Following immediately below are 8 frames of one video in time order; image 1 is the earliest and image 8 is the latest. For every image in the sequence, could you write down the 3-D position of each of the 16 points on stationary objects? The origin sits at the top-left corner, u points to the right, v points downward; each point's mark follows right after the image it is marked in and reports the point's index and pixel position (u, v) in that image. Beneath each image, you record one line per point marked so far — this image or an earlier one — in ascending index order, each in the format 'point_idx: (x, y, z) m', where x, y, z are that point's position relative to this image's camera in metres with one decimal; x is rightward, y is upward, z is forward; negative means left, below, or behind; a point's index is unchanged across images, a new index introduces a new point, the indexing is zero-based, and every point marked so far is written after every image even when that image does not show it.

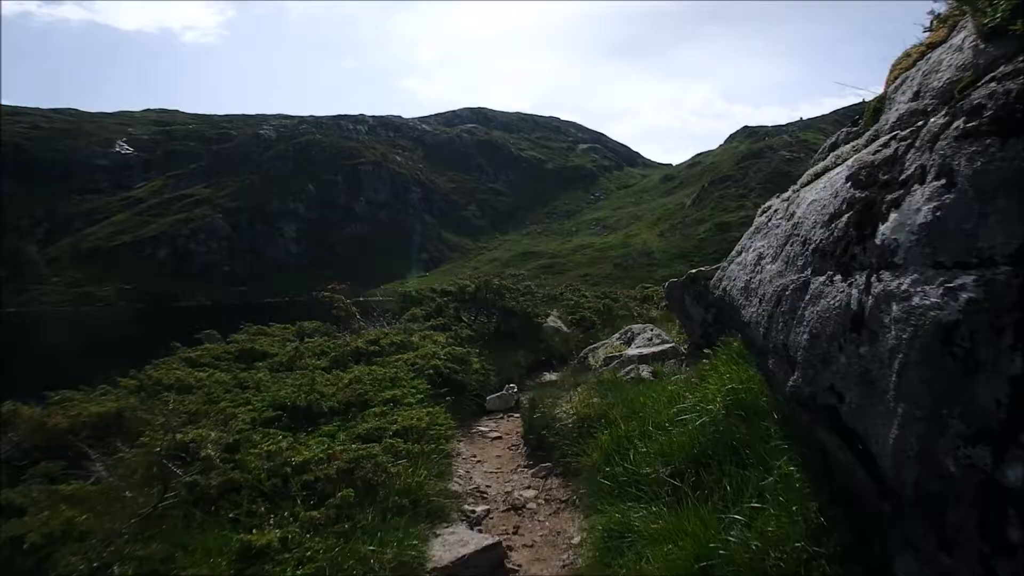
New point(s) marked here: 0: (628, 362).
0: (+2.3, -1.5, +15.6) m
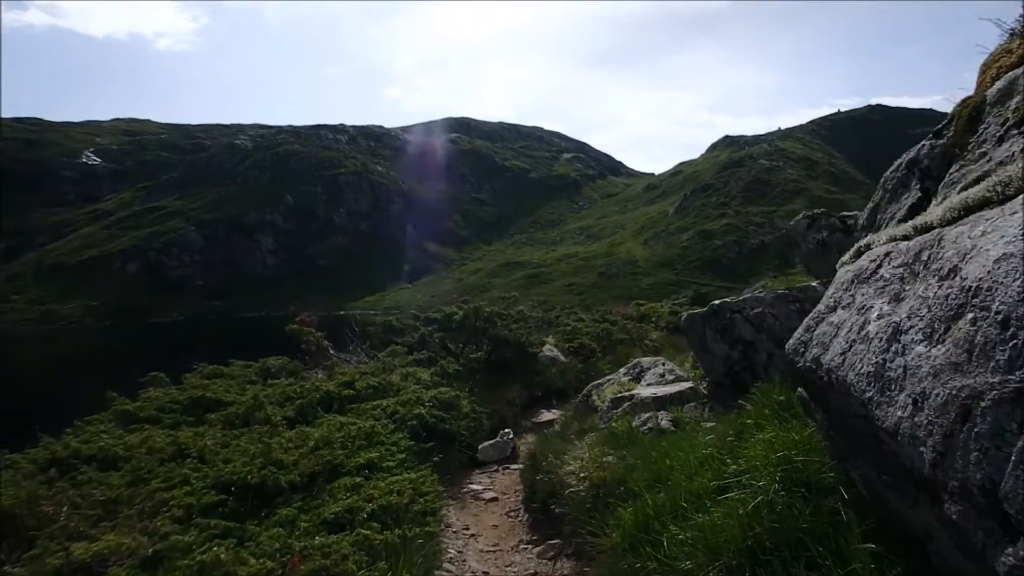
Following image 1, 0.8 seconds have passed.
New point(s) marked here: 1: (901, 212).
0: (+2.2, -2.0, +13.7) m
1: (+3.5, +0.7, +7.1) m
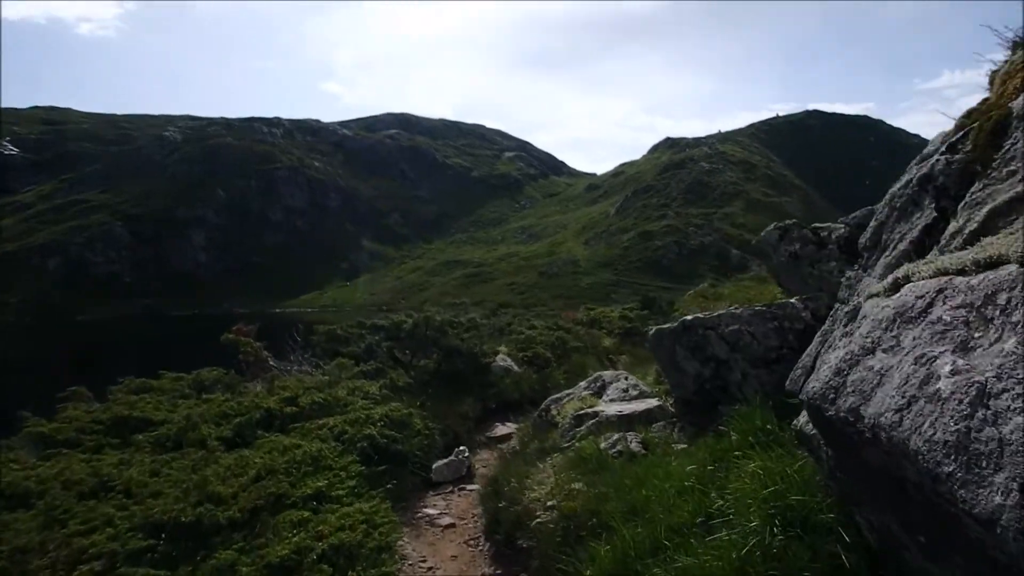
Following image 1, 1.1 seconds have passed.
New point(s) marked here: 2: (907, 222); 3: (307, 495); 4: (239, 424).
0: (+1.5, -2.3, +13.0) m
1: (+3.3, +0.5, +6.6) m
2: (+3.4, +0.6, +6.8) m
3: (-3.1, -3.2, +12.1) m
4: (-5.2, -2.6, +15.3) m
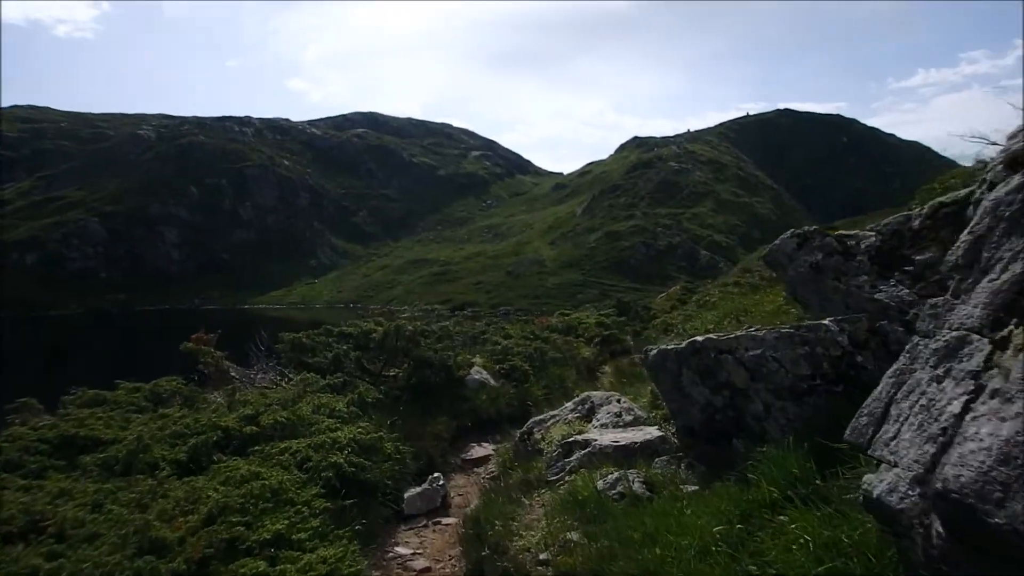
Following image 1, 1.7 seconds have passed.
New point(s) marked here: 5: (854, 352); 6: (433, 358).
0: (+1.3, -2.5, +11.4) m
1: (+3.4, +0.2, +5.1) m
2: (+3.4, +0.4, +5.4) m
3: (-3.3, -3.3, +10.4) m
4: (-5.6, -2.8, +13.5) m
5: (+4.1, -0.8, +9.4) m
6: (-1.9, -1.7, +18.4) m
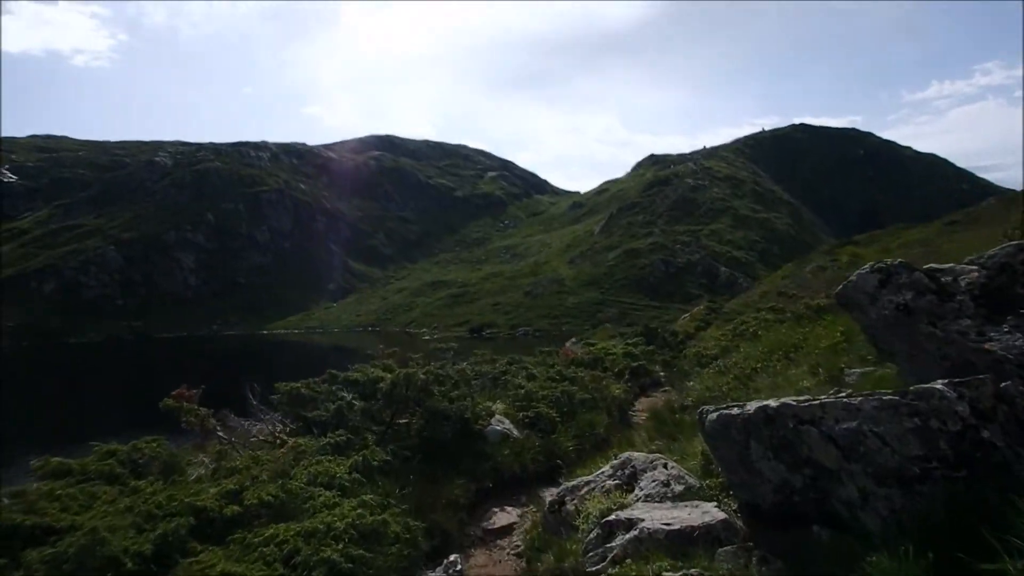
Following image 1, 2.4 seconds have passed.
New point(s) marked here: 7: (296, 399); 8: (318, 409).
0: (+1.6, -3.1, +9.5) m
1: (+3.5, -0.2, +3.1) m
2: (+3.6, -0.1, +3.4) m
3: (-3.0, -4.0, +8.5) m
4: (-5.2, -3.6, +11.6) m
5: (+4.4, -1.3, +7.4) m
6: (-1.3, -2.6, +16.5) m
7: (-5.2, -2.6, +18.4) m
8: (-4.5, -2.7, +17.8) m
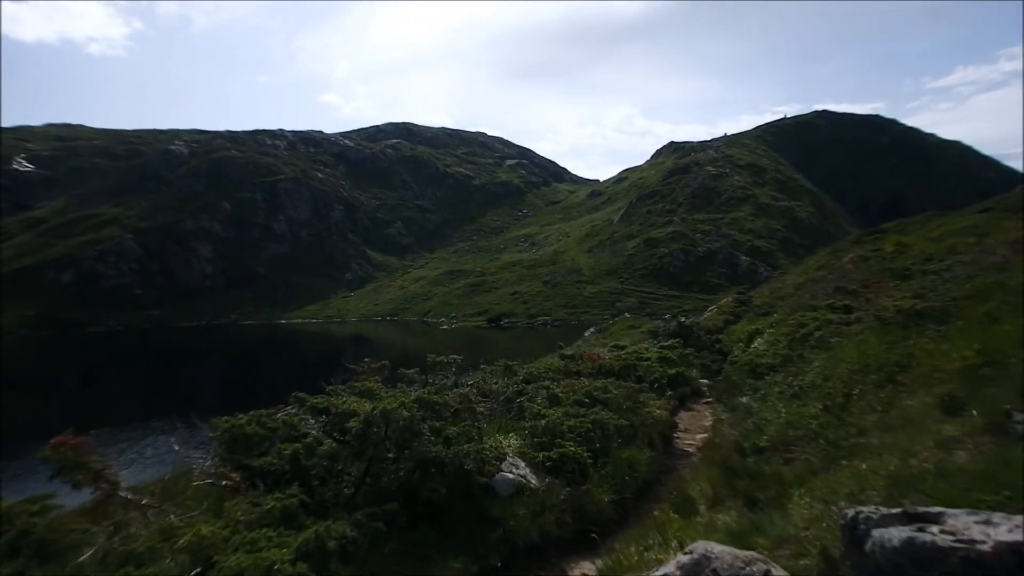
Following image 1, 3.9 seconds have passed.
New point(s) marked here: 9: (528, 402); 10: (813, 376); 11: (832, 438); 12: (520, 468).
0: (+1.7, -3.2, +5.4) m
1: (+3.5, -0.4, -1.0) m
2: (+3.6, -0.3, -0.8) m
3: (-2.9, -4.2, +4.5) m
4: (-5.0, -3.7, +7.7) m
5: (+4.5, -1.5, +3.2) m
6: (-1.1, -2.6, +12.5) m
7: (-4.9, -2.6, +14.4) m
8: (-4.2, -2.7, +13.9) m
9: (+0.4, -2.4, +17.1) m
10: (+6.9, -2.0, +18.0) m
11: (+5.0, -2.4, +12.4) m
12: (+0.1, -2.9, +12.9) m
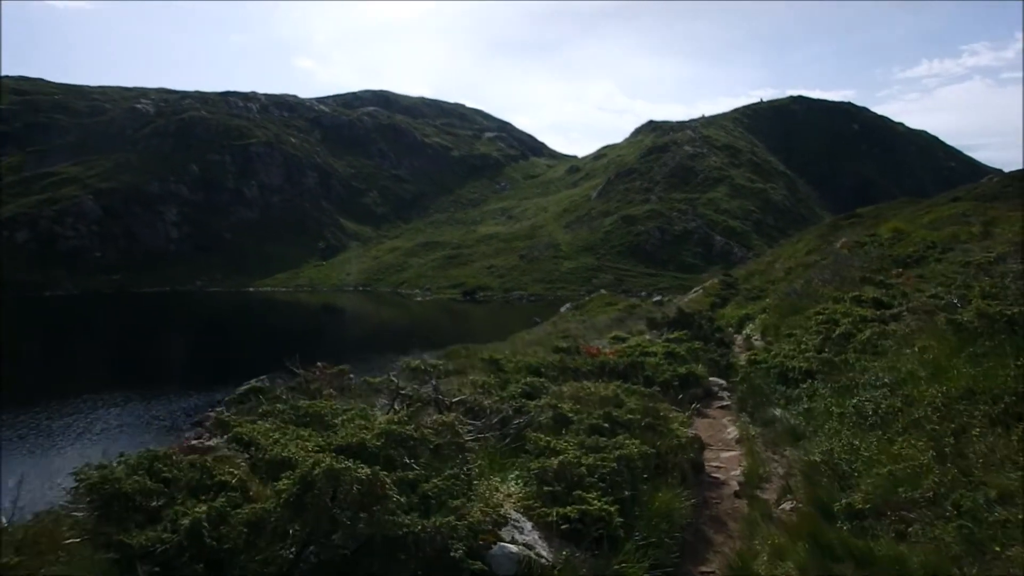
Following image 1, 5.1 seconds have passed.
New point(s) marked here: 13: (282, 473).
0: (+2.0, -3.4, +1.8) m
1: (+4.0, -0.9, -4.7) m
2: (+4.1, -0.8, -4.4) m
3: (-2.6, -4.3, +0.8) m
4: (-4.8, -3.7, +3.9) m
5: (+4.8, -1.8, -0.4) m
6: (-1.0, -2.5, +8.8) m
7: (-4.9, -2.4, +10.6) m
8: (-4.2, -2.5, +10.1) m
9: (+0.3, -2.2, +13.4) m
10: (+6.8, -1.9, +14.5) m
11: (+5.1, -2.4, +8.9) m
12: (+0.2, -2.8, +9.2) m
13: (-3.1, -2.0, +10.8) m
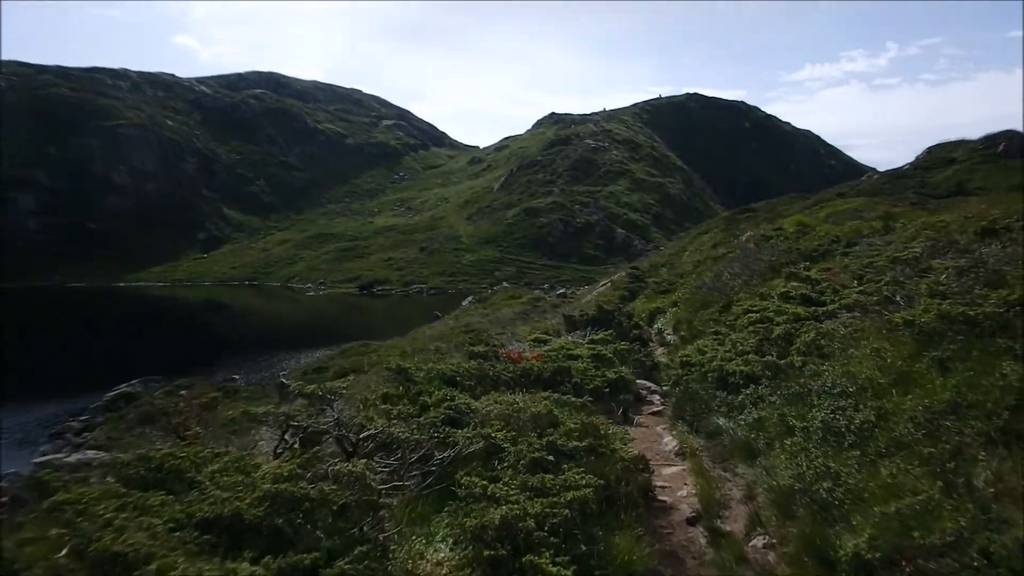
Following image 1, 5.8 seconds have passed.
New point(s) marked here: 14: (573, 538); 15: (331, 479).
0: (+2.3, -3.6, -0.2) m
1: (+5.1, -1.1, -6.3) m
2: (+5.2, -1.0, -6.1) m
3: (-2.1, -4.5, -1.7) m
4: (-4.7, -3.9, +1.1) m
5: (+5.4, -2.0, -2.0) m
6: (-1.5, -2.6, +6.4) m
7: (-5.6, -2.5, +7.7) m
8: (-4.8, -2.6, +7.3) m
9: (-0.8, -2.2, +11.1) m
10: (+5.5, -1.9, +13.0) m
11: (+4.5, -2.5, +7.2) m
12: (-0.4, -2.9, +7.0) m
13: (-3.8, -2.1, +8.2) m
14: (+0.7, -2.8, +9.0) m
15: (-2.4, -1.9, +10.3) m
